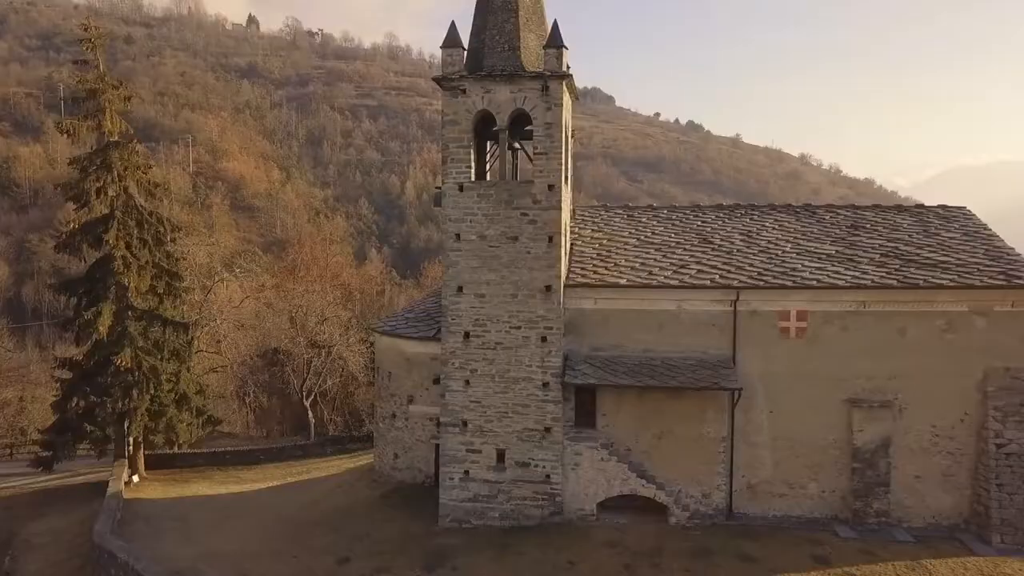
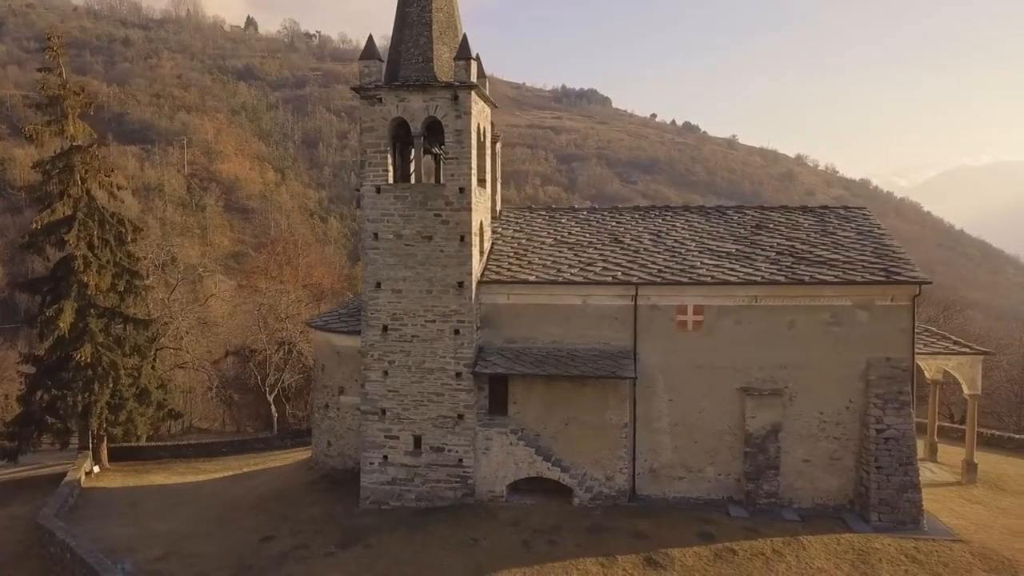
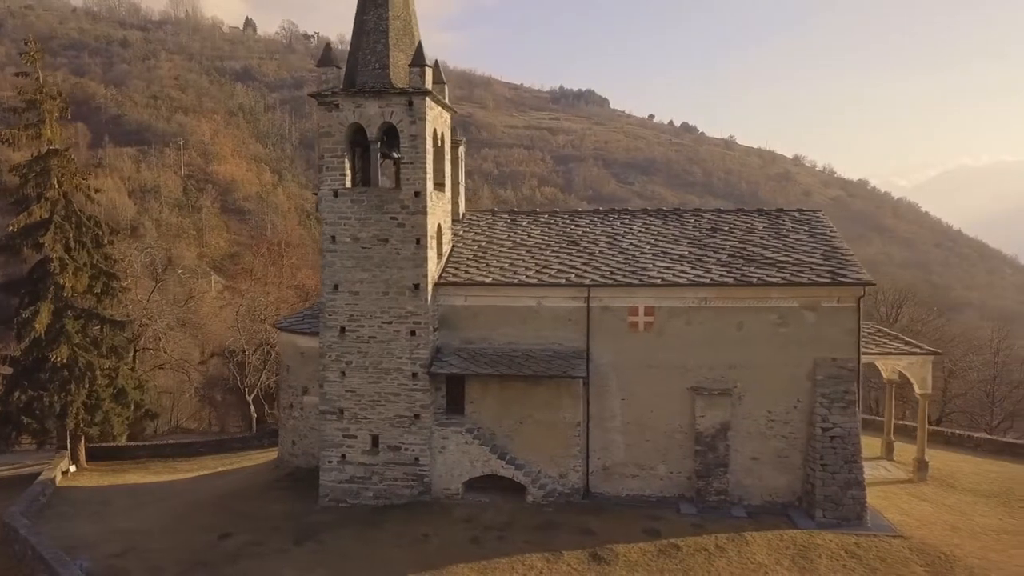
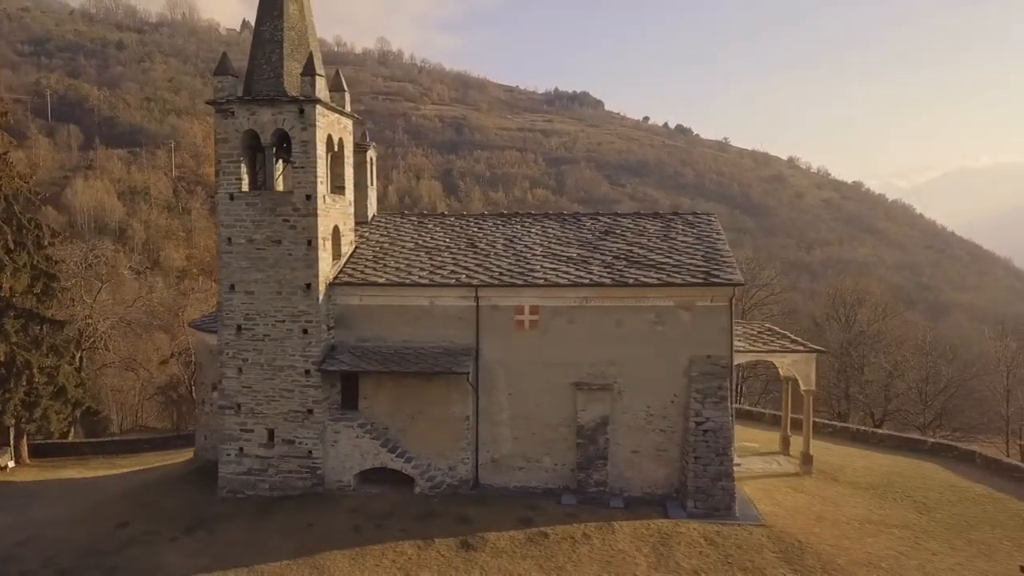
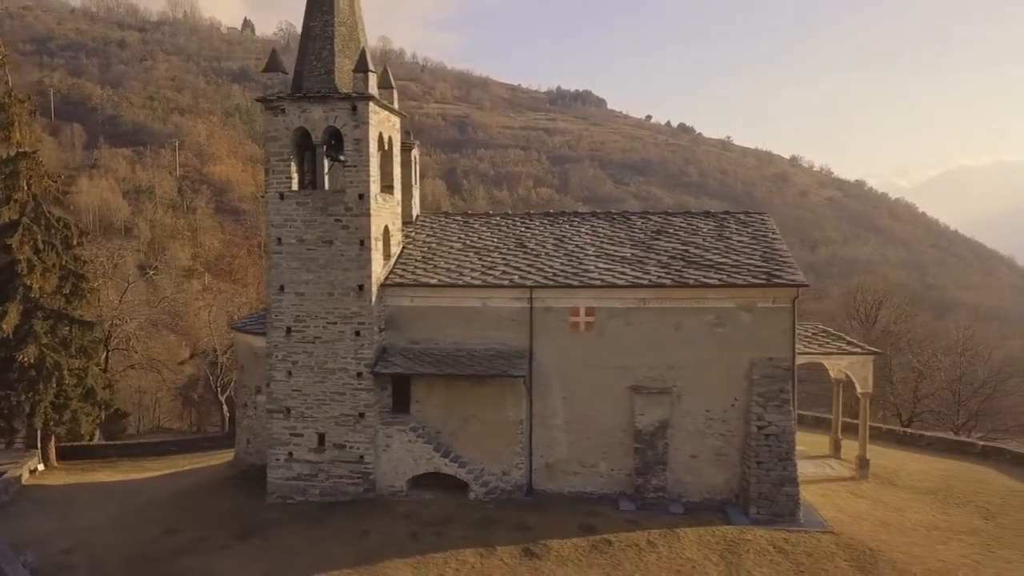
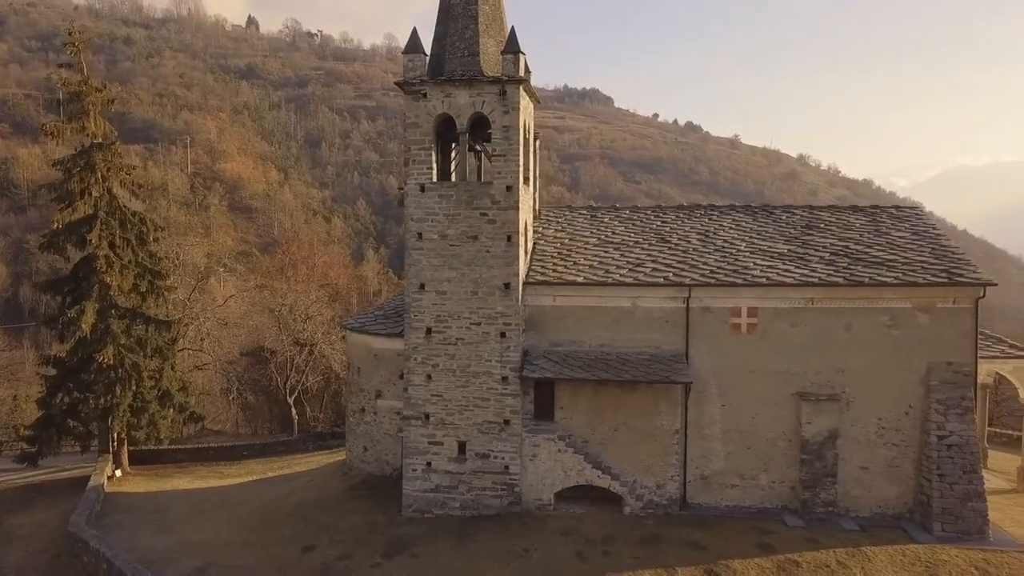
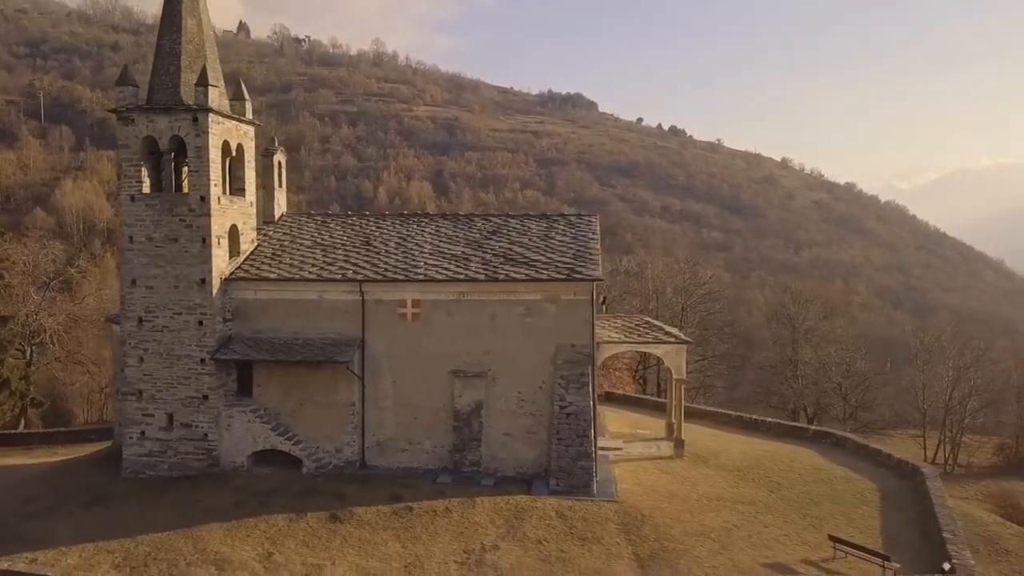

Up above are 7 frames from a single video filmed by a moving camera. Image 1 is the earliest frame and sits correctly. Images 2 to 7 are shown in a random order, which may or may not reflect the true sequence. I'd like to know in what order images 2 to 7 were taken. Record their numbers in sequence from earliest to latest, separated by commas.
6, 2, 3, 5, 4, 7
